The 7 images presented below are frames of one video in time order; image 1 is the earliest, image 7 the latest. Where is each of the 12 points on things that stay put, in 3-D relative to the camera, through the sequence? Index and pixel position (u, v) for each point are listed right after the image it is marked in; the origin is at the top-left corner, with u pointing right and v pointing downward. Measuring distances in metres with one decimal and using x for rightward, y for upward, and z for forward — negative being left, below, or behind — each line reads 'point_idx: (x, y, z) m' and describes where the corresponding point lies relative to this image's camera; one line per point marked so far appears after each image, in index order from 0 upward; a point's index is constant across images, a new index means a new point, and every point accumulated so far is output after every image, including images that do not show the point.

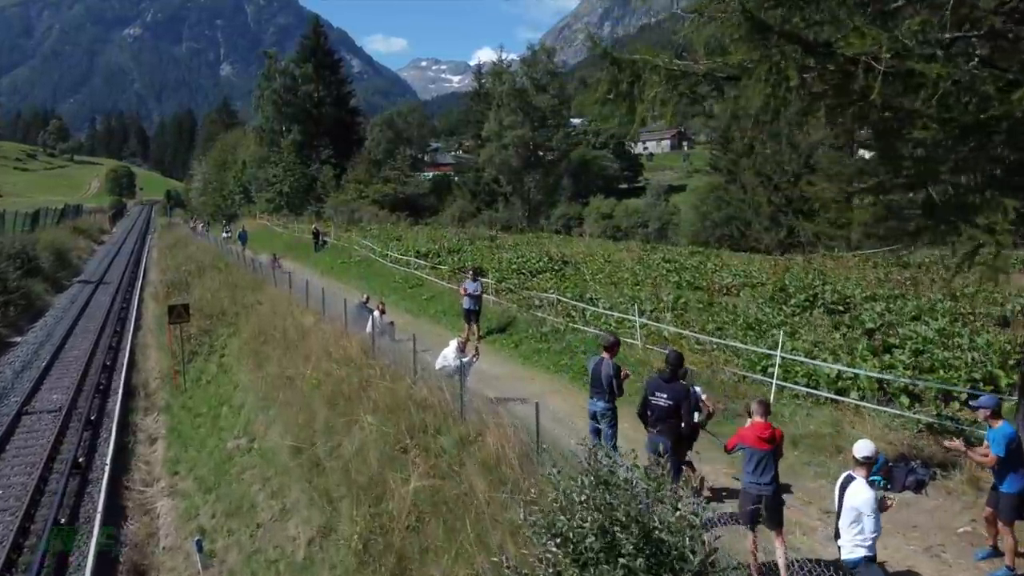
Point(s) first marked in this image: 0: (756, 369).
0: (+4.8, -1.6, +16.1) m
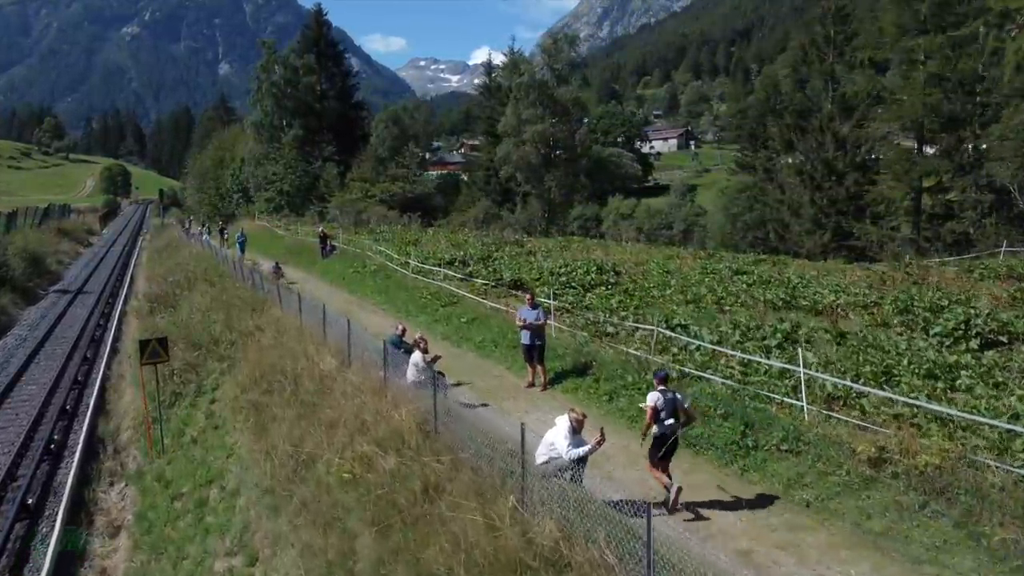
0: (+6.5, -2.2, +10.6) m
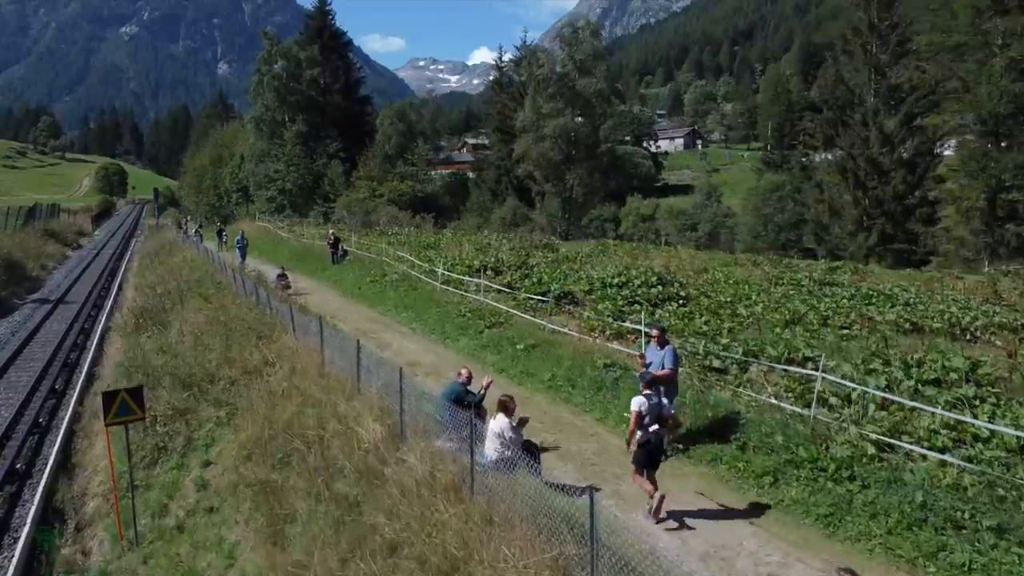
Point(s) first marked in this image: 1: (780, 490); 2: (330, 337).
0: (+8.1, -2.6, +6.0) m
1: (+3.4, -2.6, +10.3) m
2: (-3.3, -0.9, +14.6) m
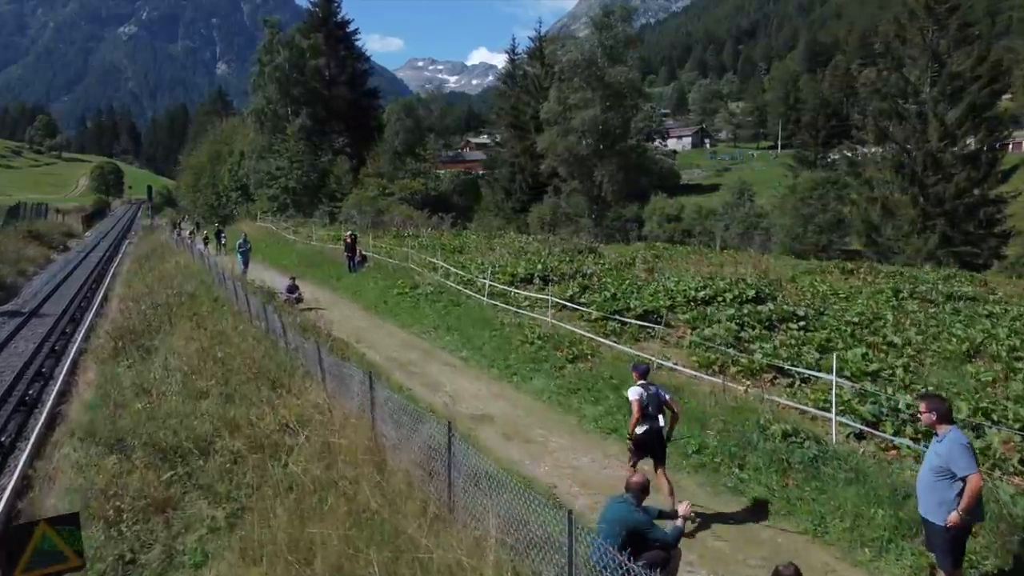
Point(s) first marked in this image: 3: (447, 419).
0: (+9.9, -3.1, +1.0) m
1: (+5.2, -3.0, +5.2) m
2: (-1.5, -1.3, +9.5) m
3: (-1.1, -2.2, +13.5) m
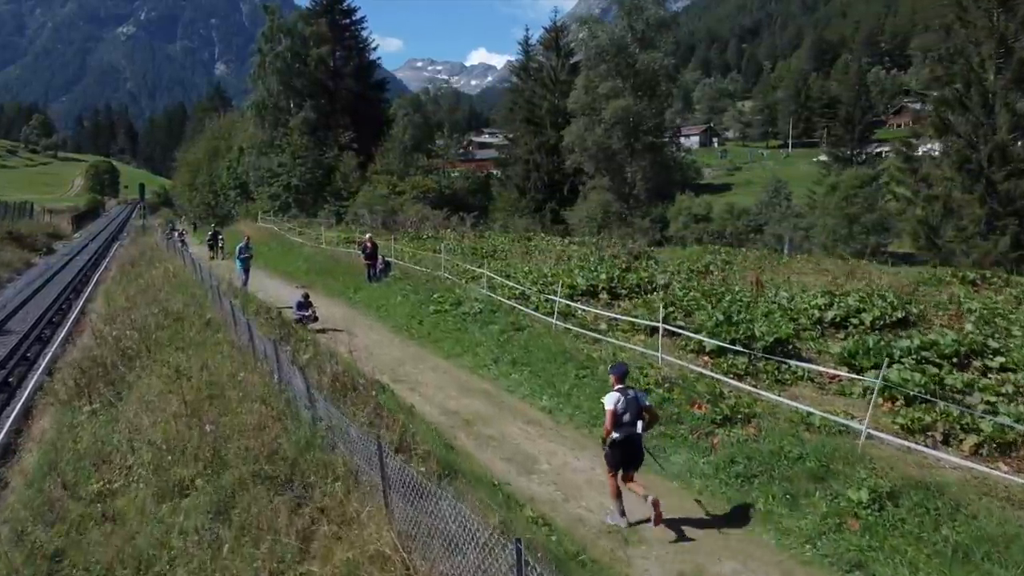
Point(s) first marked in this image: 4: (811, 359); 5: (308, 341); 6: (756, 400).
0: (+11.6, -3.5, -4.1) m
1: (+6.9, -3.4, +0.2) m
2: (+0.2, -1.7, +4.5) m
3: (+0.6, -2.6, +8.4) m
4: (+5.6, -1.1, +15.2) m
5: (-4.0, -1.0, +16.1) m
6: (+3.5, -1.6, +11.9) m
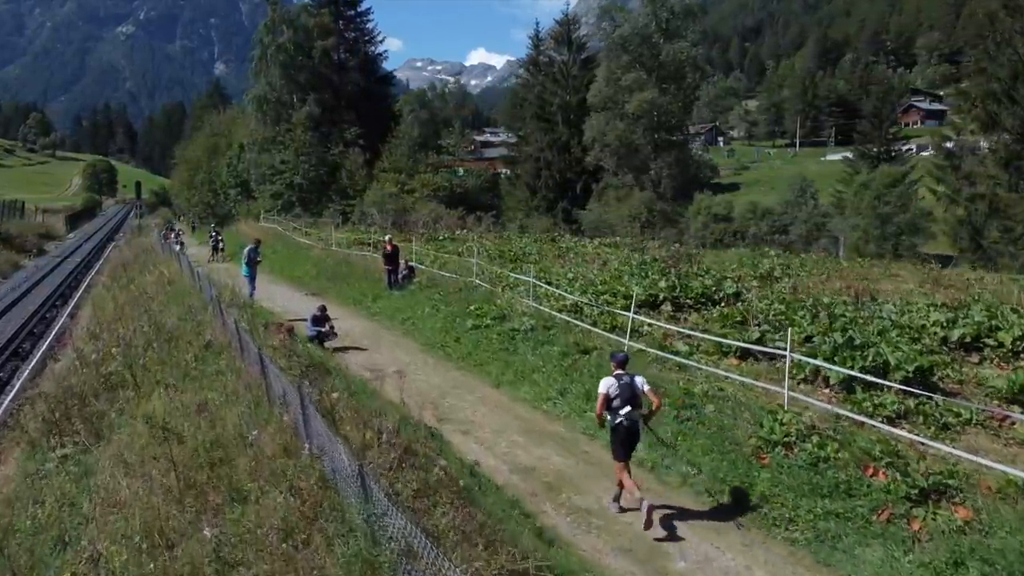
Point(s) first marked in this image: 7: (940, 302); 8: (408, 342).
0: (+12.8, -3.7, -7.2) m
1: (+8.1, -3.7, -2.9) m
2: (+1.4, -2.0, +1.4) m
3: (+1.8, -2.9, +5.3) m
4: (+6.8, -1.3, +12.1) m
5: (-2.9, -1.3, +13.0) m
6: (+4.7, -1.9, +8.8) m
7: (+9.6, -0.3, +18.1) m
8: (-2.3, -1.2, +18.4) m
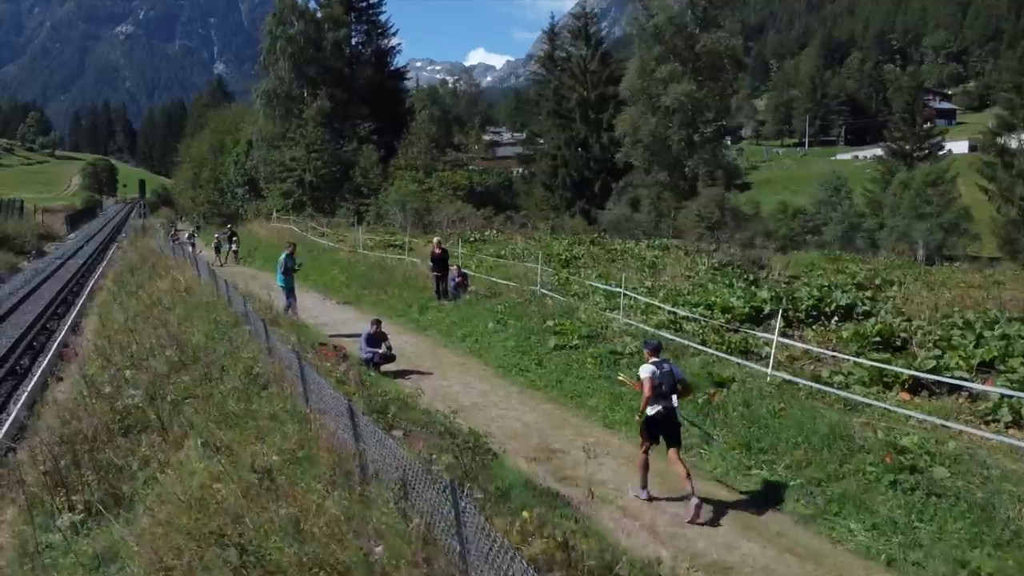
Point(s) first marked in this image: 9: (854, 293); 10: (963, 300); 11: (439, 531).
0: (+14.5, -4.0, -10.0) m
1: (+9.8, -3.9, -5.8) m
2: (+3.1, -2.2, -1.5) m
3: (+3.5, -3.1, +2.5) m
4: (+8.5, -1.6, +9.3) m
5: (-1.2, -1.5, +10.1) m
6: (+6.4, -2.1, +5.9) m
7: (+11.3, -0.5, +15.2) m
8: (-0.7, -1.5, +15.6) m
9: (+7.8, -0.1, +19.0) m
10: (+10.4, -0.2, +18.4) m
11: (-0.8, -1.6, +6.5) m
